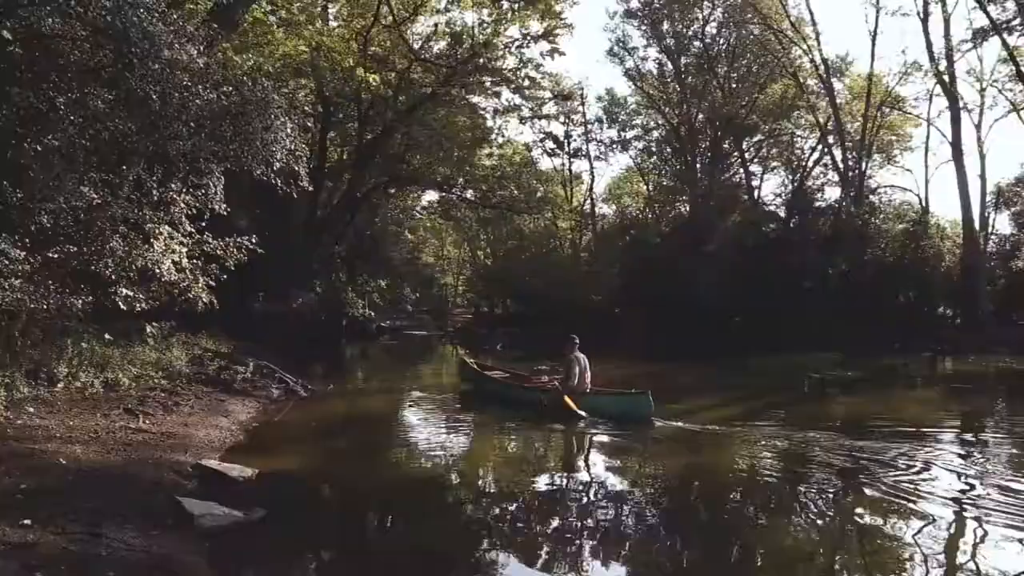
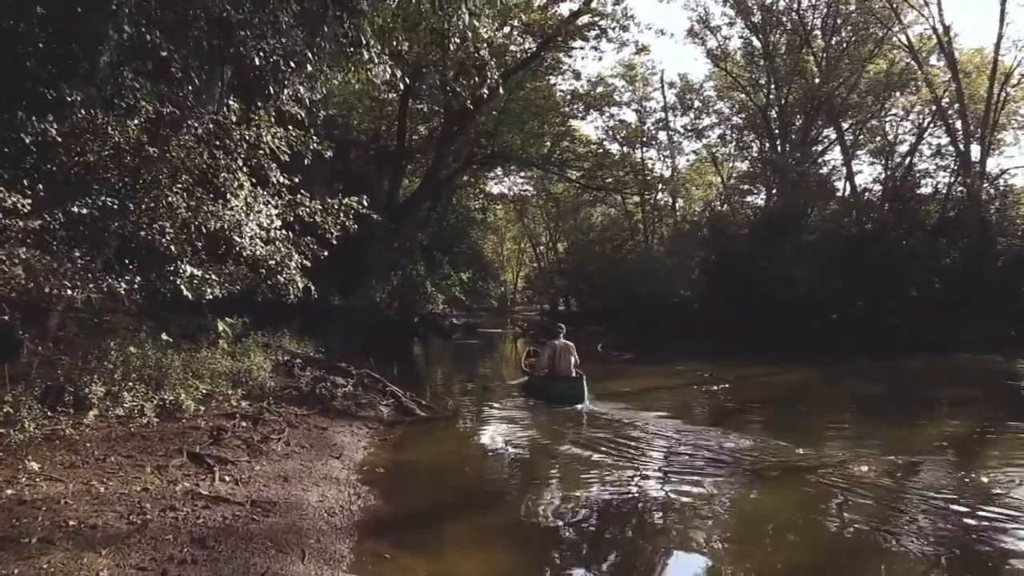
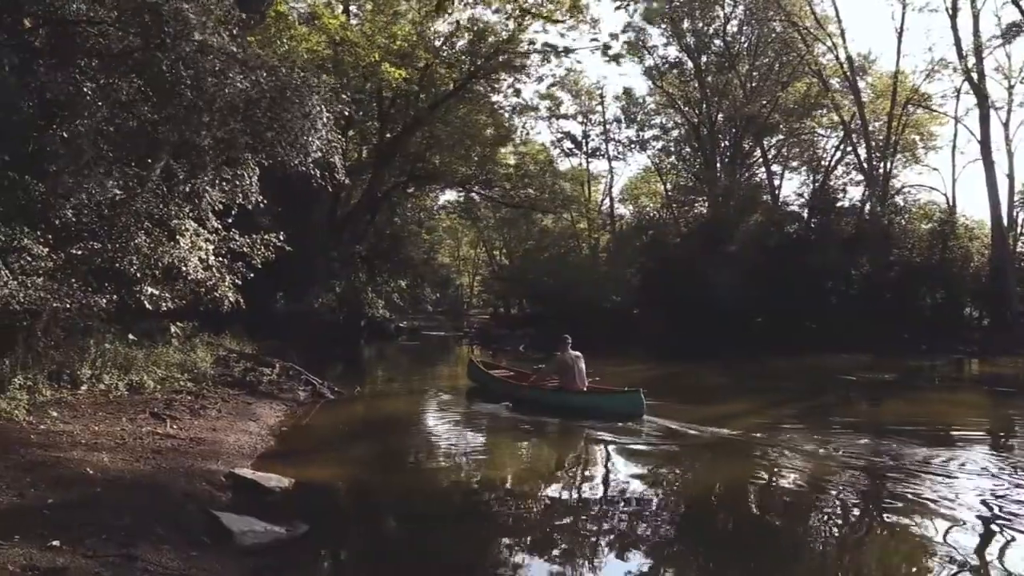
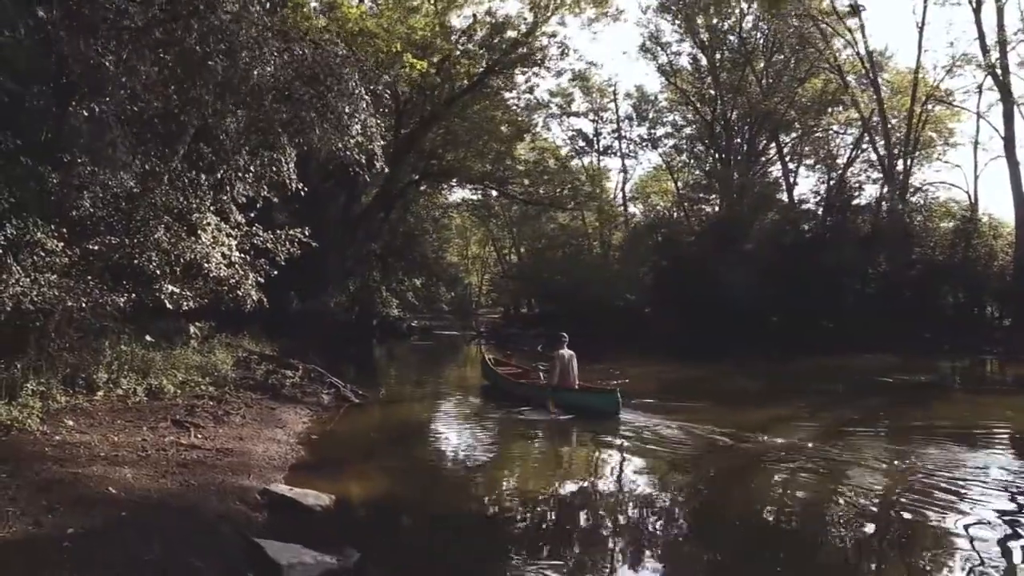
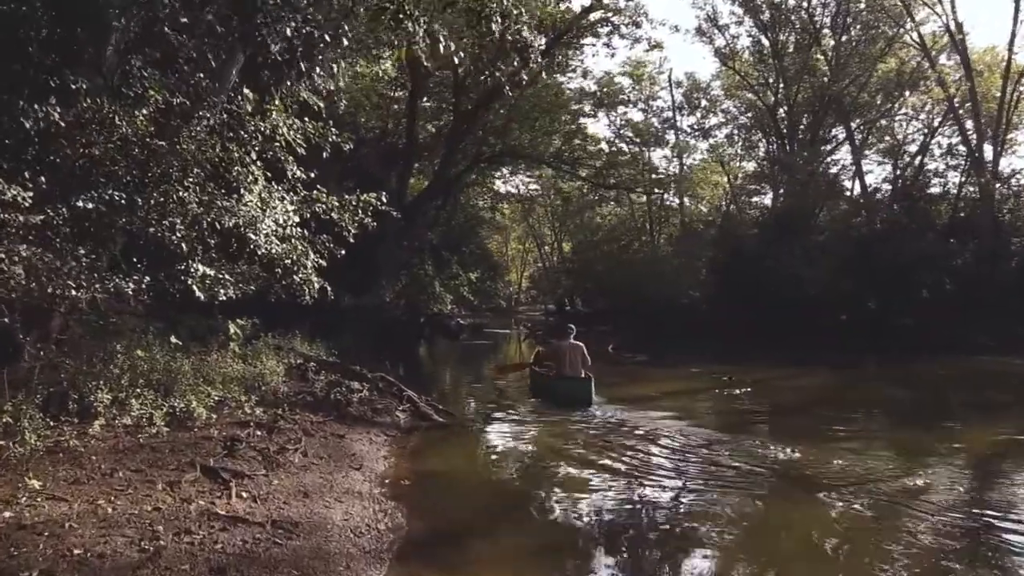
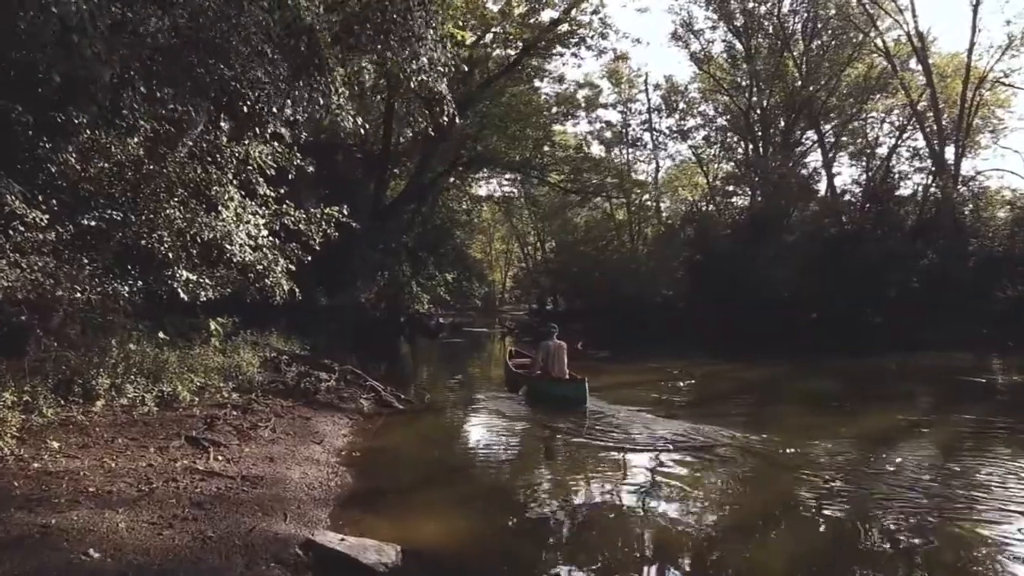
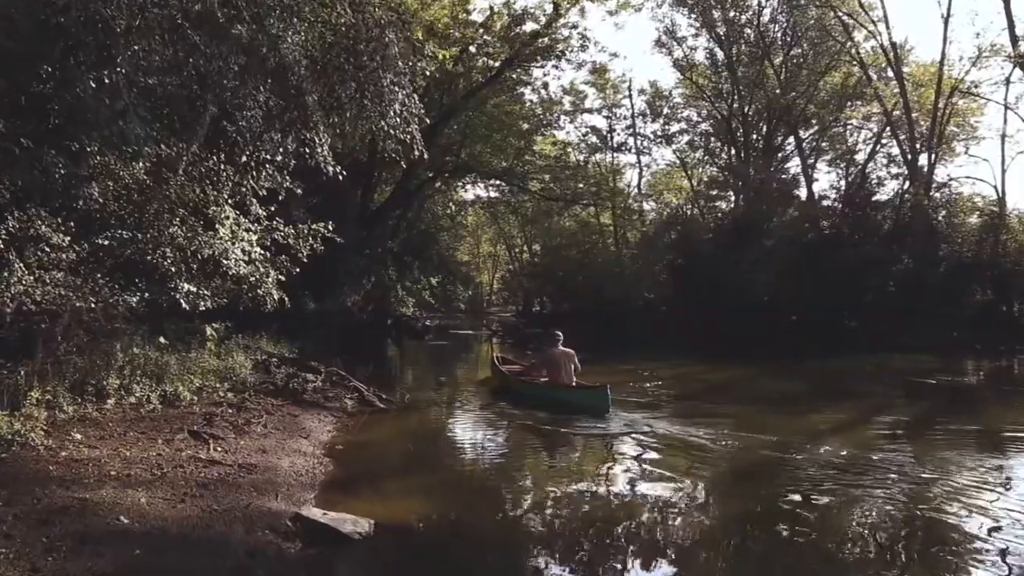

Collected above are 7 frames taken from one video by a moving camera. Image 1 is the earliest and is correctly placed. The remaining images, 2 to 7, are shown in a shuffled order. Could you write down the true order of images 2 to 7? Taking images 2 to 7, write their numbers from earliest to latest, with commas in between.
3, 4, 7, 6, 2, 5
